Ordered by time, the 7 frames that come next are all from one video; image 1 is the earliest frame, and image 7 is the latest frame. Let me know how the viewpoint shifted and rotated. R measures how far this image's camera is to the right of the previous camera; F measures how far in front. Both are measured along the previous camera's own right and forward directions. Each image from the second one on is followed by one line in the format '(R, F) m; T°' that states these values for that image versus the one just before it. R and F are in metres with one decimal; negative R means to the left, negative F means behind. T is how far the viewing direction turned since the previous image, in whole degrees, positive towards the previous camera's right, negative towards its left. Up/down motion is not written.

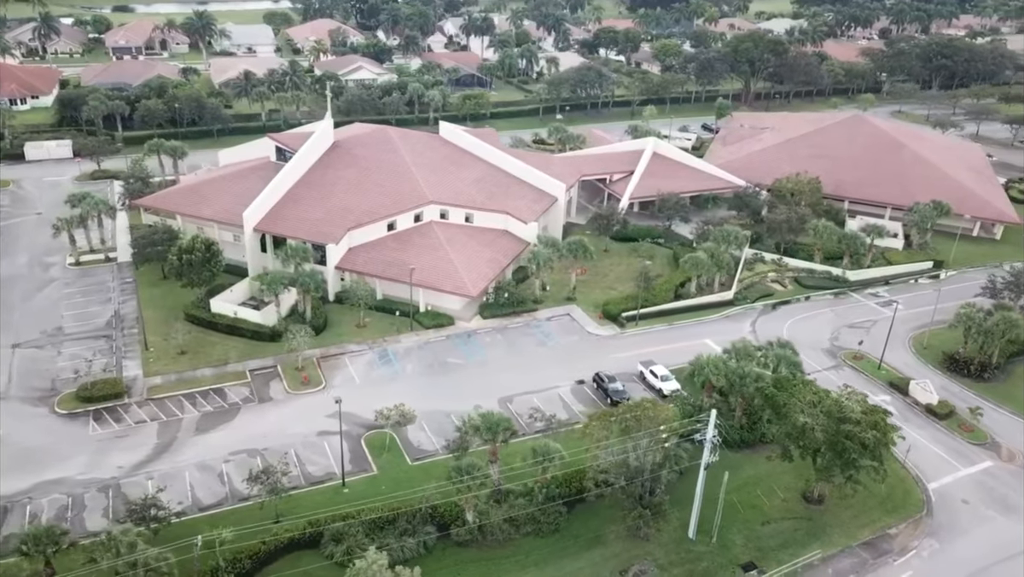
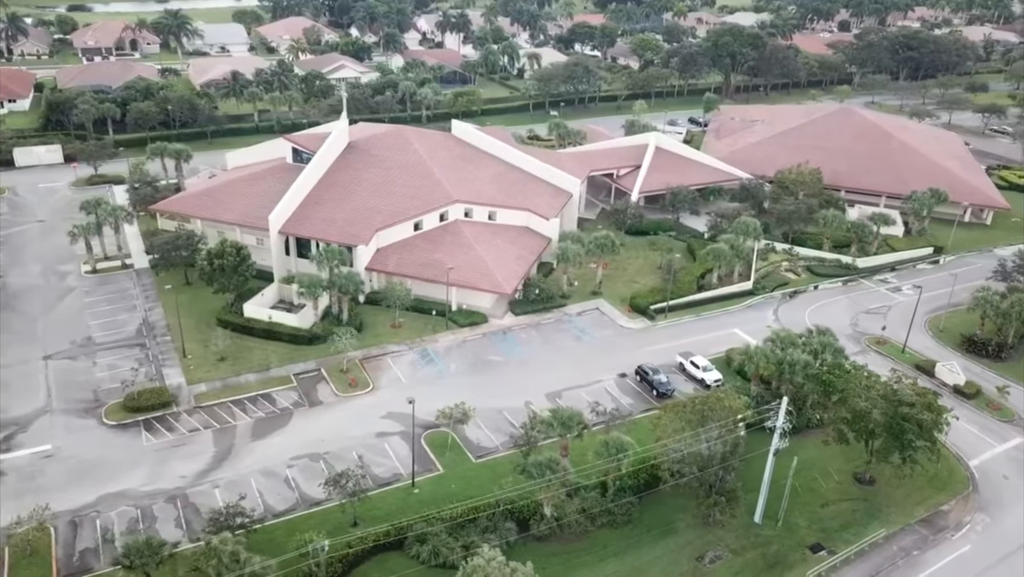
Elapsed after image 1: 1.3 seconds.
(-5.5, -0.3) m; +3°
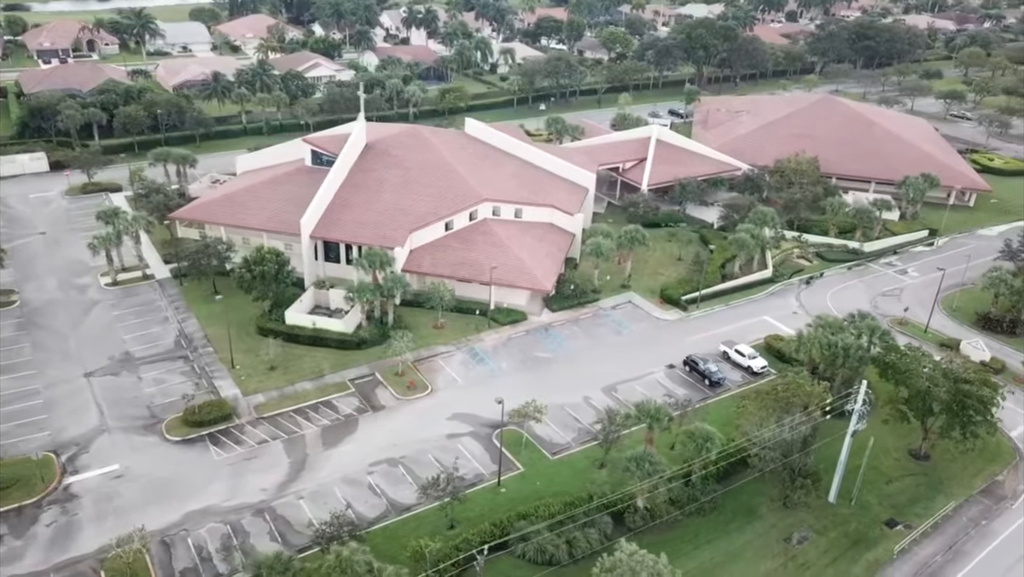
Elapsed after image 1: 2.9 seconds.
(-6.9, -0.1) m; +4°
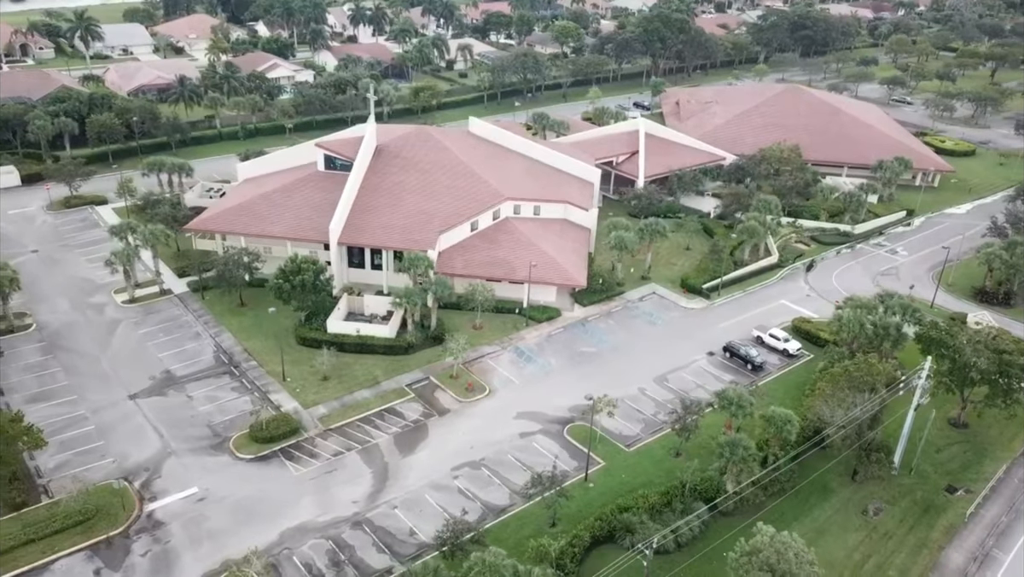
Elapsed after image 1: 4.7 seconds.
(-8.0, 0.0) m; +6°
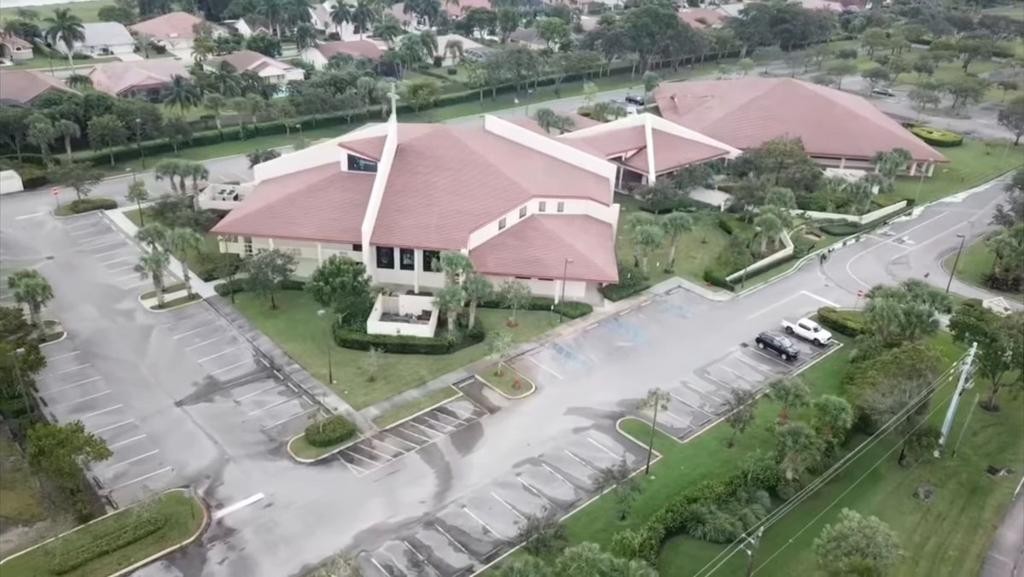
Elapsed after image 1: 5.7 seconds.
(-4.9, -0.2) m; +3°
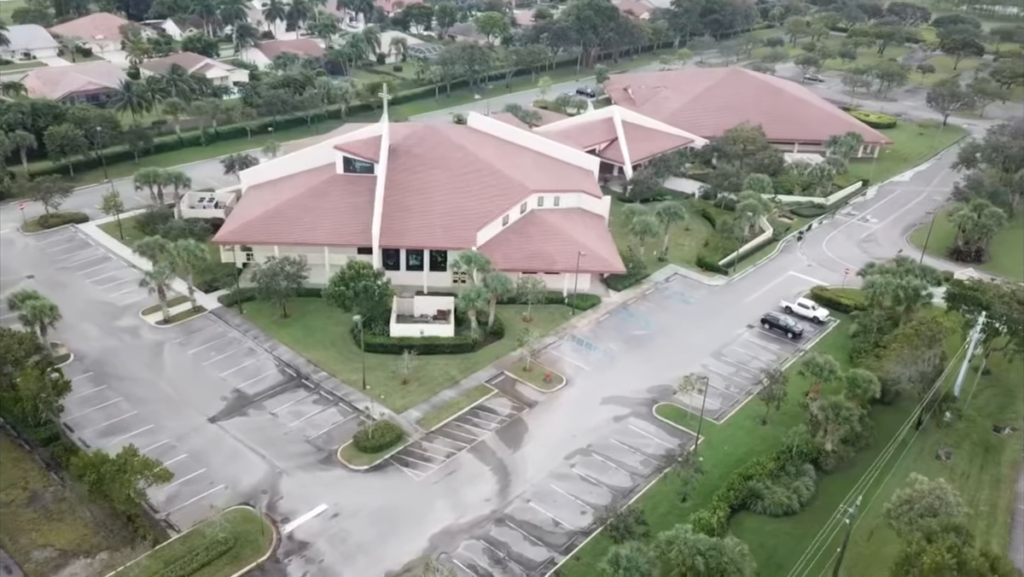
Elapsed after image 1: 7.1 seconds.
(-6.8, -0.1) m; +6°
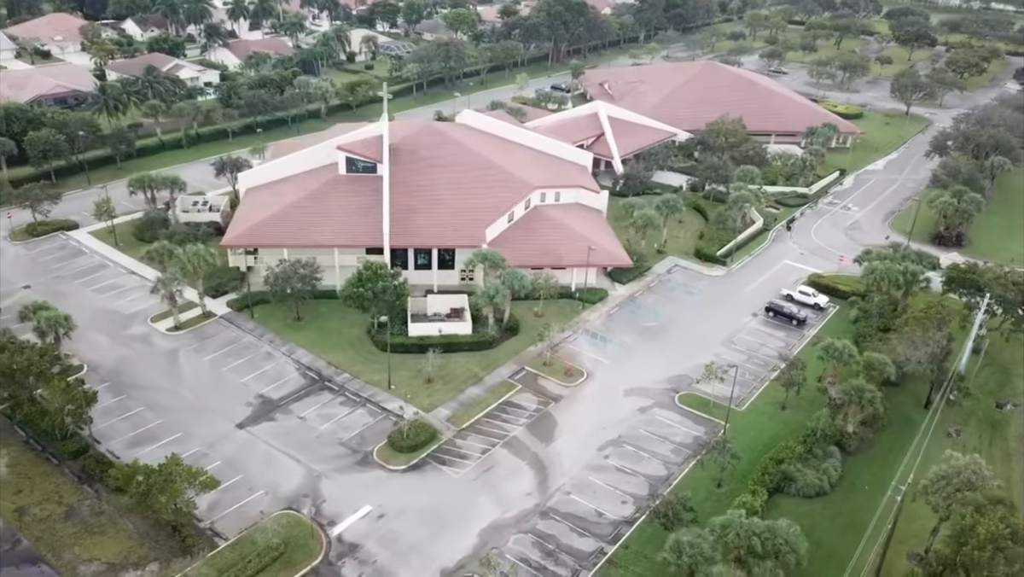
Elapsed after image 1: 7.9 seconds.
(-4.1, -0.3) m; +3°
